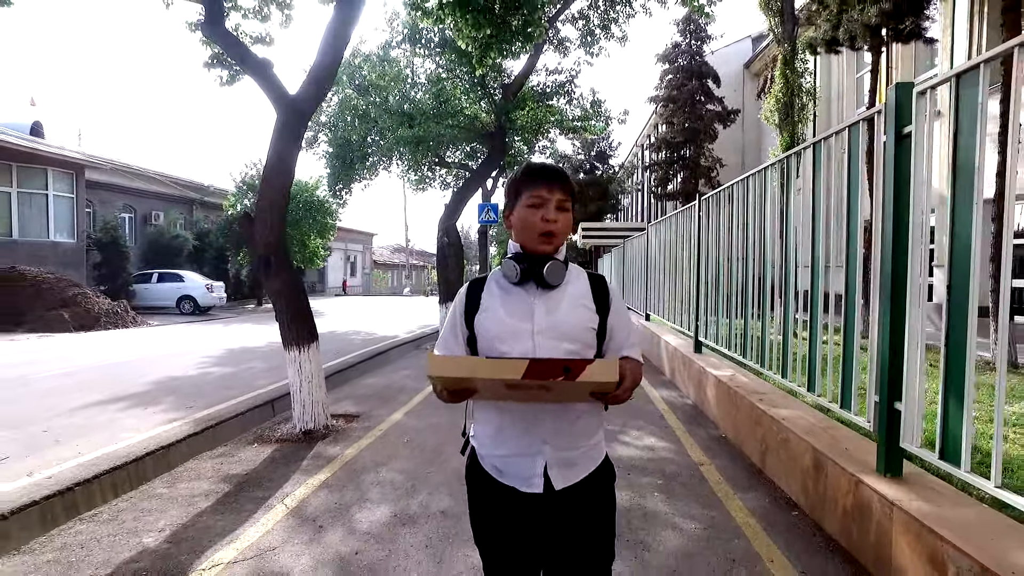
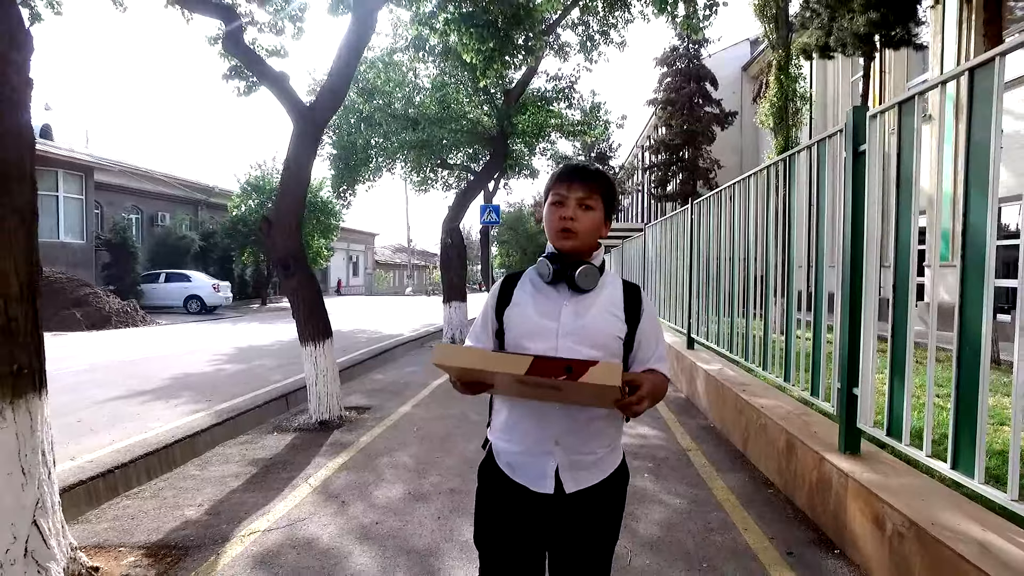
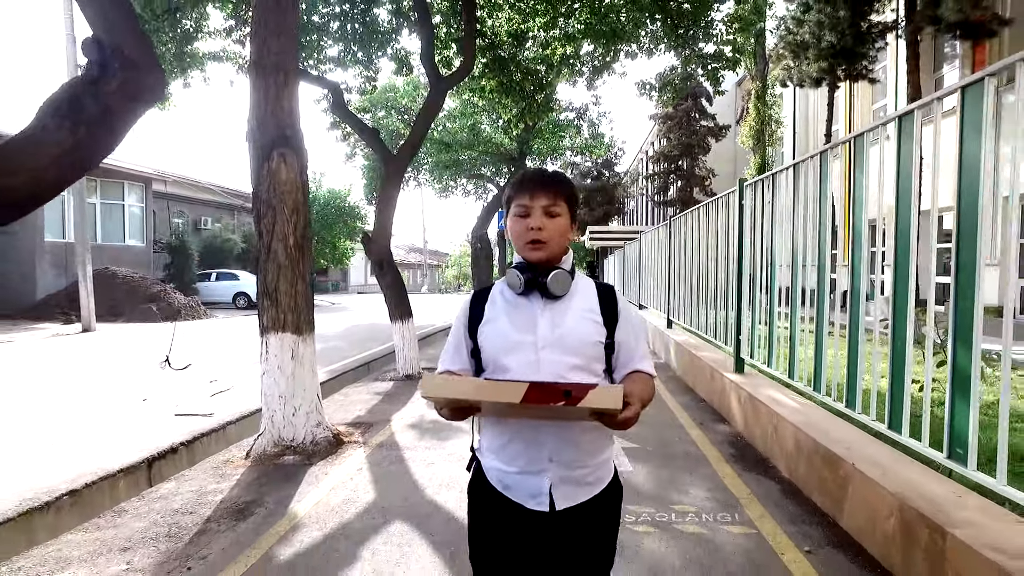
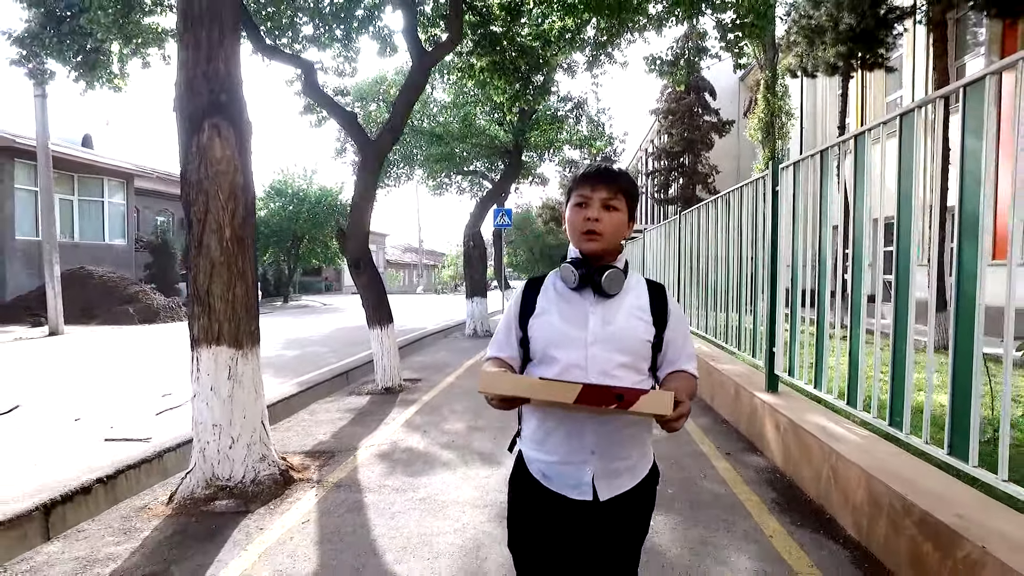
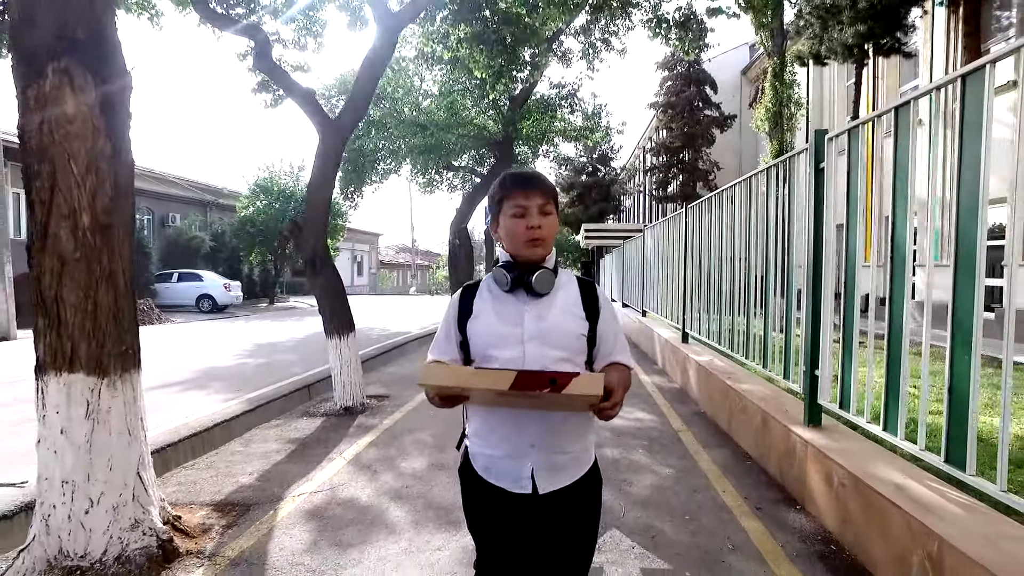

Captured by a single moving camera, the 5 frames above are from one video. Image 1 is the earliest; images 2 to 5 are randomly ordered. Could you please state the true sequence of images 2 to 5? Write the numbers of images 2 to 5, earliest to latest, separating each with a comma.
2, 5, 4, 3
